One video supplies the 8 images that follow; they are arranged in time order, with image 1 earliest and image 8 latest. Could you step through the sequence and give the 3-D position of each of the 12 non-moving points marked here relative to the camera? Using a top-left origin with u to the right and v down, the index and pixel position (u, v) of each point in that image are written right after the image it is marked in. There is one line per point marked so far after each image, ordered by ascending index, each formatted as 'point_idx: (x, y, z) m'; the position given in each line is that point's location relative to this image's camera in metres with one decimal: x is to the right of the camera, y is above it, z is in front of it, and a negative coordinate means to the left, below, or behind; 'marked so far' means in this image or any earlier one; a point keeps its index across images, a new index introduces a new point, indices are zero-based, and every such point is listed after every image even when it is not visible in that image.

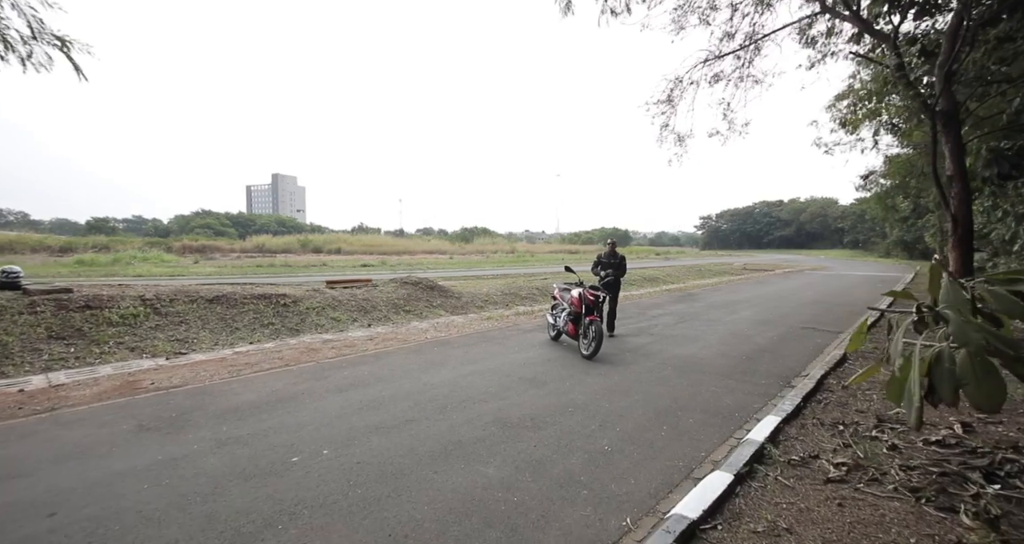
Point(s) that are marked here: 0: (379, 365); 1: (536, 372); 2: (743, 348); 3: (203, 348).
0: (-2.0, -1.4, +7.0) m
1: (+0.4, -1.5, +6.7) m
2: (+4.2, -1.4, +8.2) m
3: (-5.0, -1.2, +7.4) m
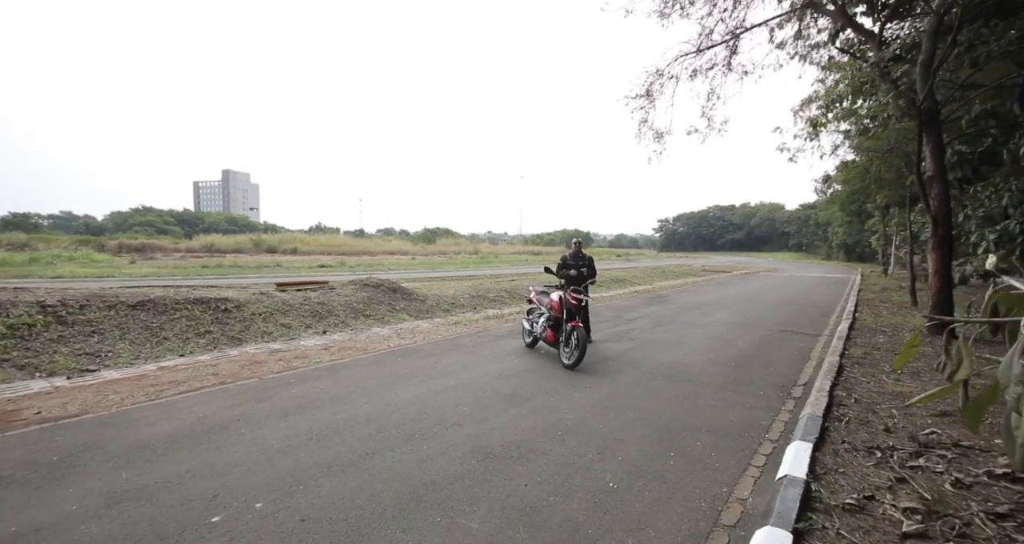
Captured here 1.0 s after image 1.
0: (-2.4, -1.4, +6.1) m
1: (+0.1, -1.5, +6.0) m
2: (+3.7, -1.4, +7.8) m
3: (-5.4, -1.3, +6.2) m
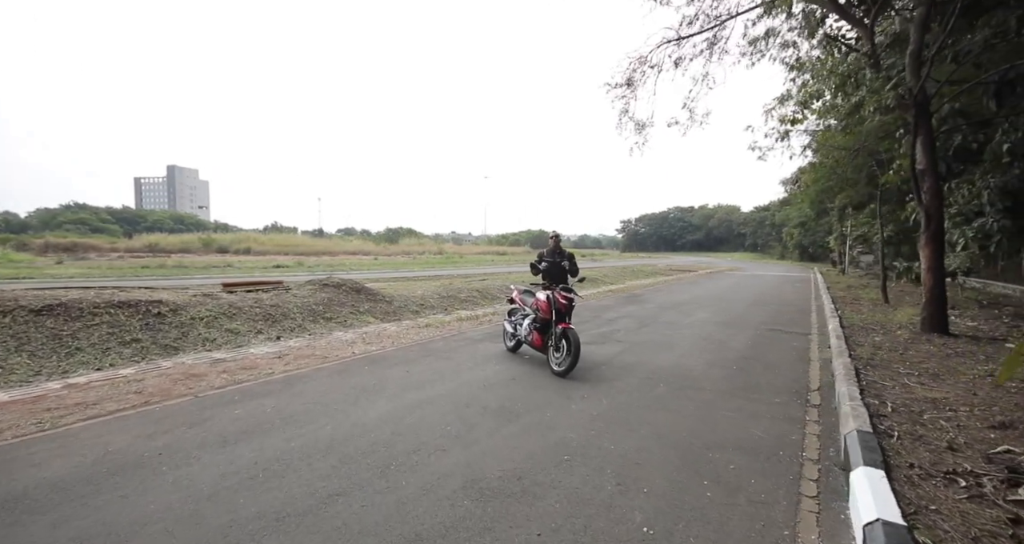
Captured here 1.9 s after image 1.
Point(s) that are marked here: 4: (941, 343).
0: (-2.5, -1.4, +5.1) m
1: (-0.1, -1.4, +5.2) m
2: (+3.4, -1.3, +7.3) m
3: (-5.5, -1.2, +5.0) m
4: (+6.7, -1.1, +7.1) m
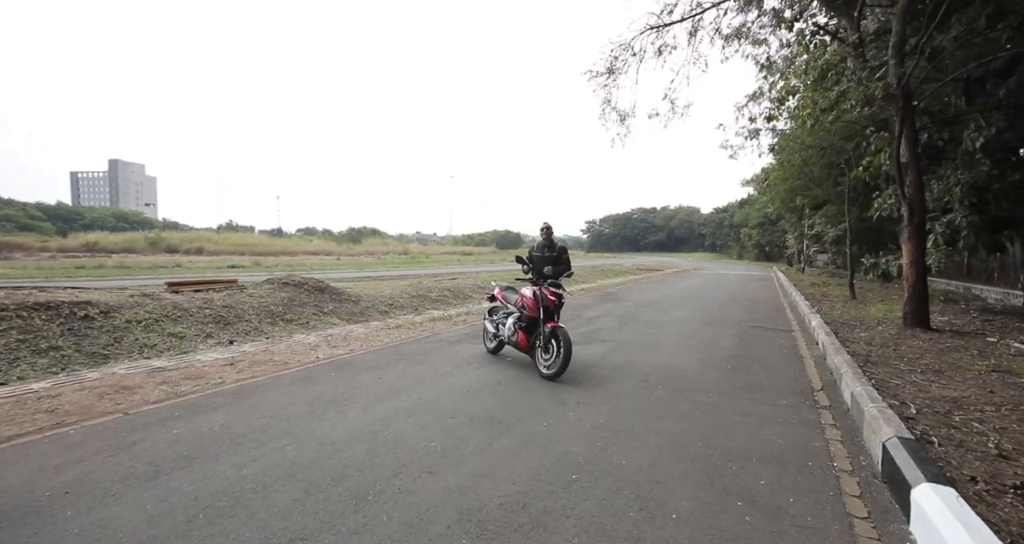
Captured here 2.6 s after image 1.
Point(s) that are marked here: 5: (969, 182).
0: (-2.6, -1.3, +4.4) m
1: (-0.2, -1.4, +4.6) m
2: (+3.2, -1.3, +7.0) m
3: (-5.6, -1.2, +4.1) m
4: (+6.4, -1.0, +7.0) m
5: (+10.3, +2.1, +10.3) m
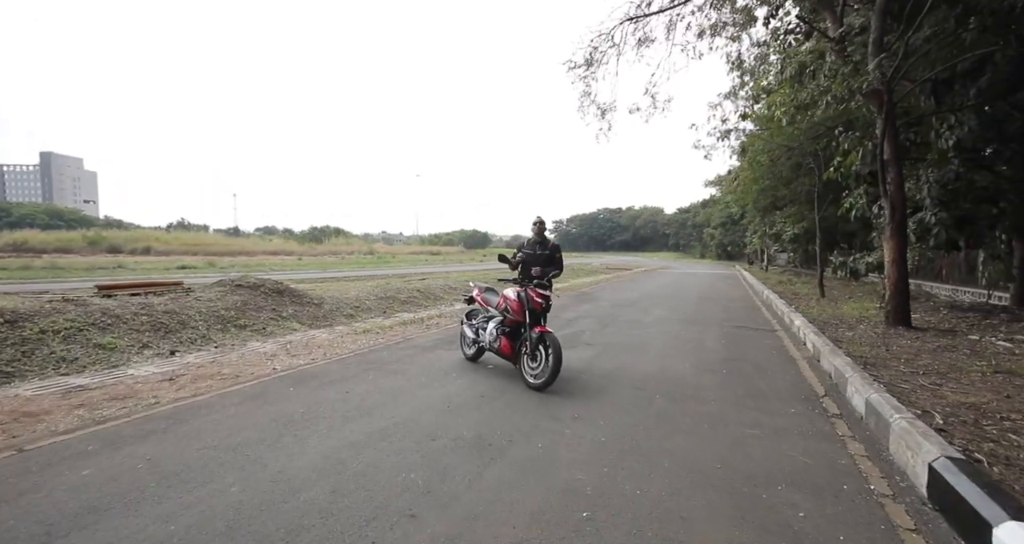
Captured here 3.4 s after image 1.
0: (-2.7, -1.3, +3.6) m
1: (-0.3, -1.4, +4.1) m
2: (+2.9, -1.2, +6.7) m
3: (-5.6, -1.2, +3.1) m
4: (+6.1, -1.0, +7.0) m
5: (+9.7, +2.1, +10.4) m
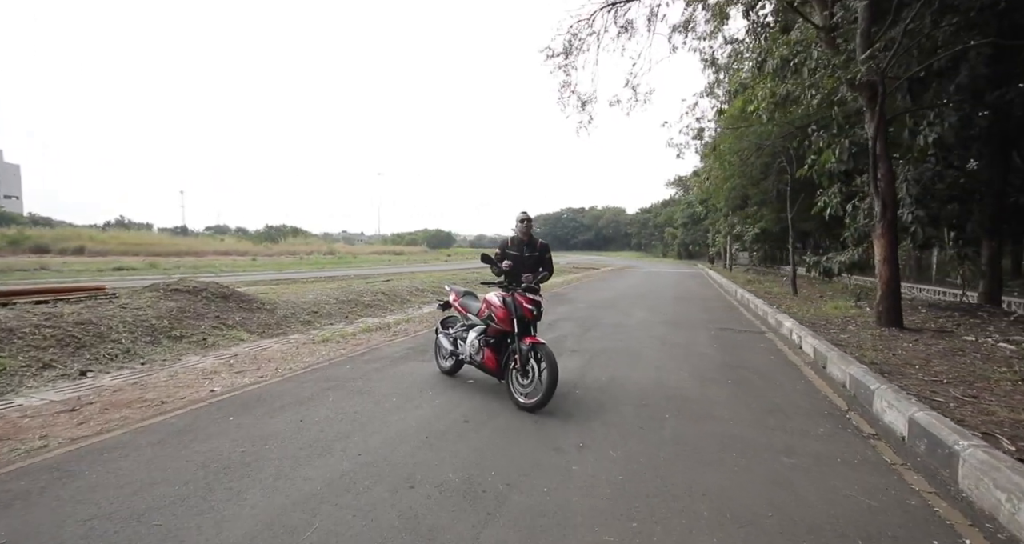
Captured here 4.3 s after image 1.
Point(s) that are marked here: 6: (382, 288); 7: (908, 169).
0: (-2.7, -1.4, +2.7) m
1: (-0.3, -1.4, +3.3) m
2: (+2.6, -1.3, +6.1) m
3: (-5.6, -1.2, +2.0) m
4: (+5.9, -1.0, +6.7) m
5: (+9.1, +2.1, +10.4) m
6: (-4.0, -0.5, +14.0) m
7: (+9.2, +2.4, +10.7) m
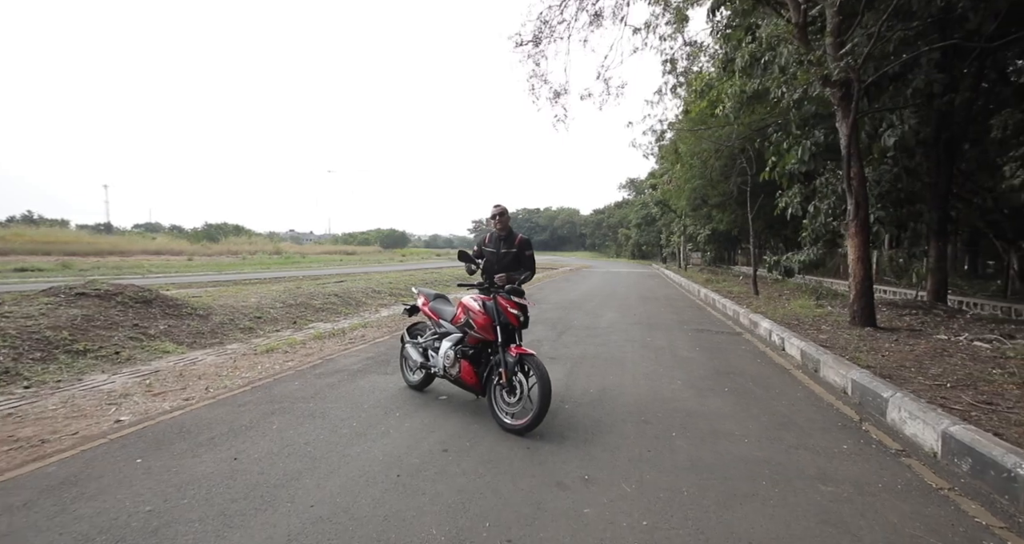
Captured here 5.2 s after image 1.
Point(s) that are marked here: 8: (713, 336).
0: (-2.6, -1.4, +1.8) m
1: (-0.3, -1.4, +2.6) m
2: (+2.3, -1.2, +5.7) m
3: (-5.4, -1.2, +0.8) m
4: (+5.5, -1.0, +6.6) m
5: (+8.4, +2.2, +10.6) m
6: (-5.0, -0.5, +12.9) m
7: (+8.4, +2.4, +10.9) m
8: (+3.6, -1.2, +8.2) m
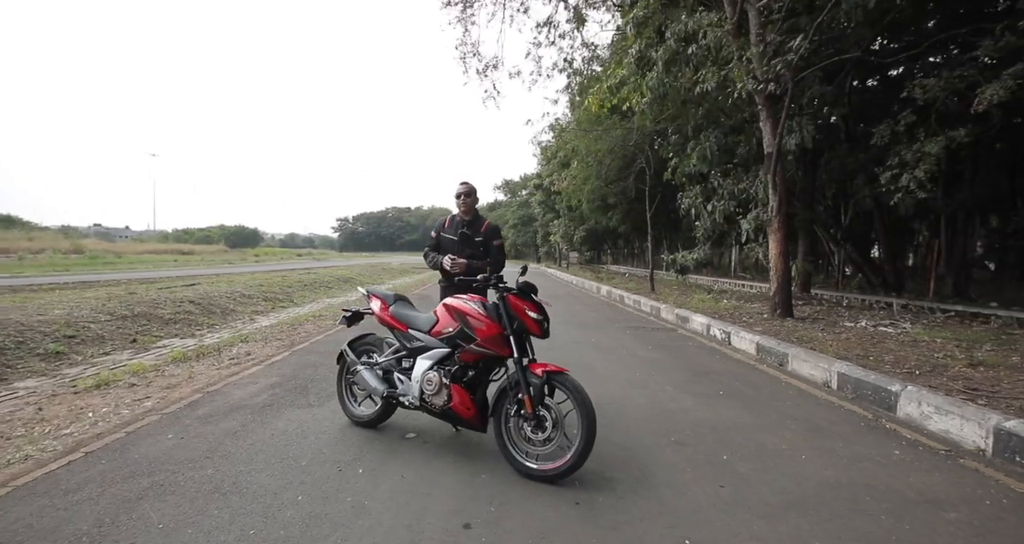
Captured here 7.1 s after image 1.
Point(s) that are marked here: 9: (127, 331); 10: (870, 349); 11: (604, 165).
0: (-1.8, -1.3, +0.1) m
1: (+0.2, -1.3, +1.5) m
2: (+1.9, -1.2, +5.3) m
3: (-4.2, -1.2, -1.6) m
4: (+4.7, -0.9, +7.0) m
5: (+6.3, +2.3, +11.6) m
6: (-7.2, -0.5, +10.2) m
7: (+6.3, +2.5, +11.9) m
8: (+2.4, -1.1, +8.0) m
9: (-6.1, -0.9, +7.3) m
10: (+4.4, -0.9, +5.6) m
11: (+3.6, +4.1, +17.0) m
